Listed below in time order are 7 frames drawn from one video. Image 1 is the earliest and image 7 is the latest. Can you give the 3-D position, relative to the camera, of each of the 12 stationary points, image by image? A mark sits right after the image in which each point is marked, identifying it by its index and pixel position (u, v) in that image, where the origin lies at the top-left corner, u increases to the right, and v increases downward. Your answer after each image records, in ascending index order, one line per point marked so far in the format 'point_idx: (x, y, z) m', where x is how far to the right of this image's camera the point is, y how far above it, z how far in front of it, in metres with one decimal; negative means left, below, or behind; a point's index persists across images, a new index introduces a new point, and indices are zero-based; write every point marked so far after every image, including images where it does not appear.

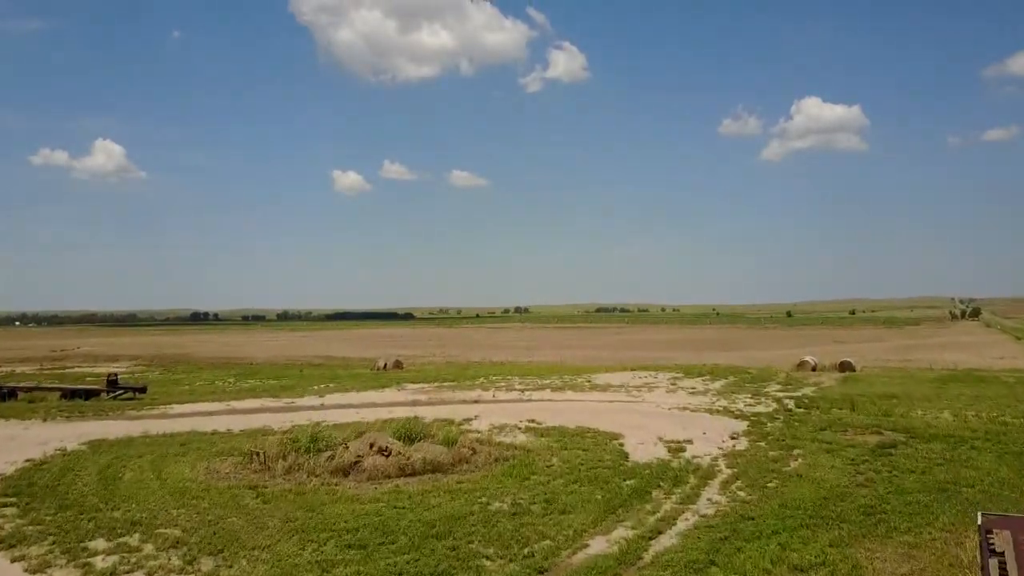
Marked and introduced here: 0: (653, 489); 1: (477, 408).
0: (+1.8, -2.6, +10.8) m
1: (-0.8, -2.9, +19.3) m
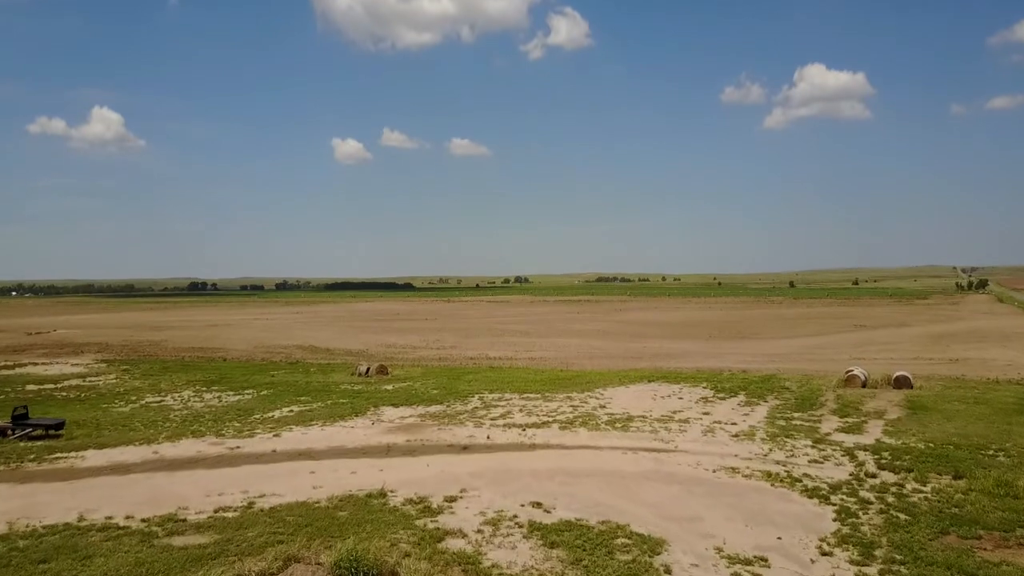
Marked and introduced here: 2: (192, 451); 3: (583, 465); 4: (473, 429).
0: (+1.8, -3.4, +6.4) m
1: (-0.8, -3.3, +15.0) m
2: (-6.8, -3.5, +17.5) m
3: (+1.3, -3.3, +15.3) m
4: (-0.9, -3.3, +19.1) m
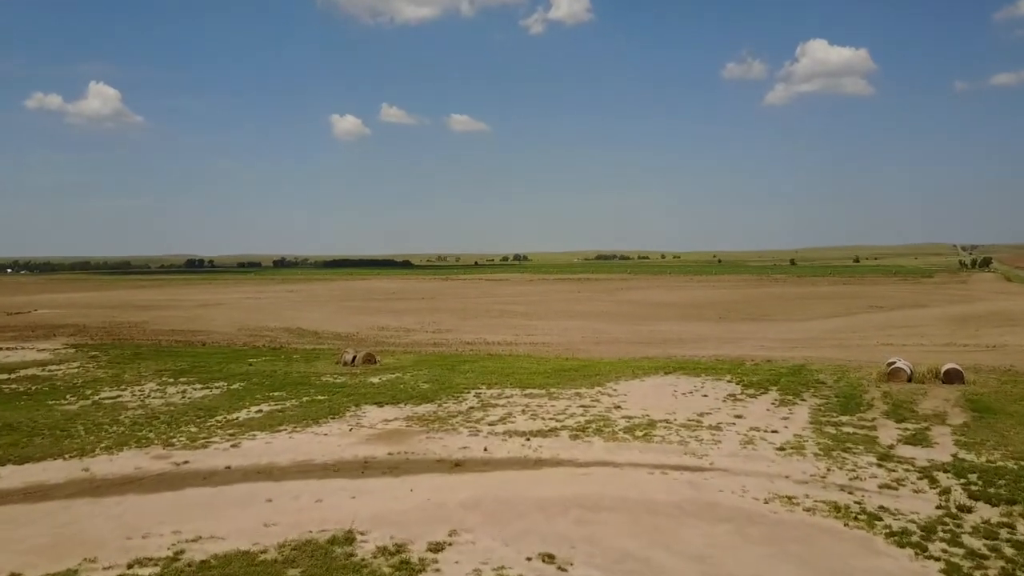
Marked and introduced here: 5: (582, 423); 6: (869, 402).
0: (+1.9, -3.4, +3.6) m
1: (-0.8, -3.1, +12.1) m
2: (-6.8, -3.2, +14.6) m
3: (+1.3, -3.1, +12.4) m
4: (-0.9, -3.0, +16.2) m
5: (+1.5, -2.8, +17.4) m
6: (+8.6, -2.8, +19.8) m
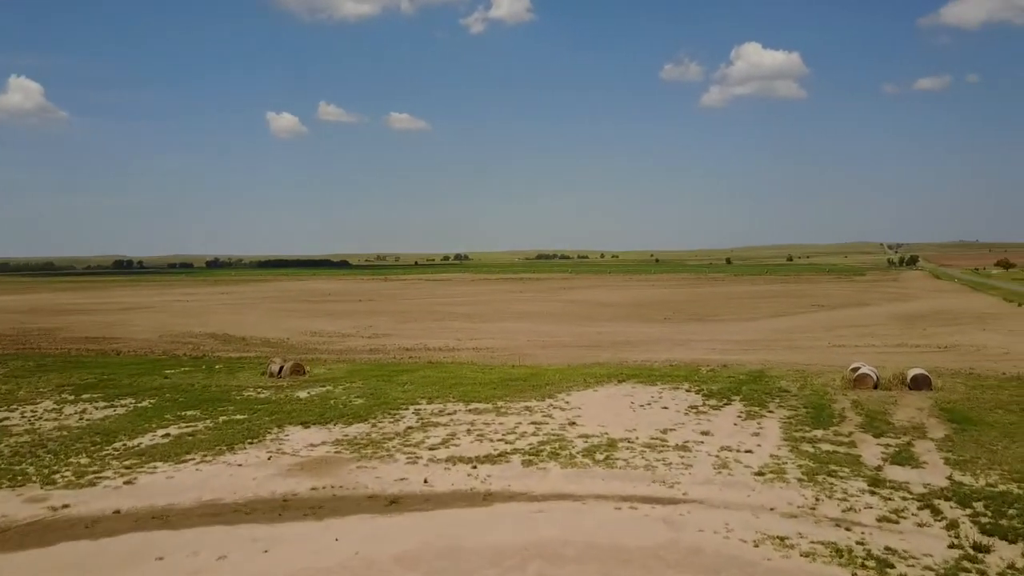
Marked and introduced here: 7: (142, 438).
0: (+1.8, -3.5, +1.7) m
1: (-1.5, -3.2, +10.0) m
2: (-7.6, -3.3, +12.1) m
3: (+0.6, -3.2, +10.5) m
4: (-1.8, -3.1, +14.2) m
5: (+0.4, -2.9, +15.5) m
6: (+7.3, -2.8, +18.4) m
7: (-7.7, -3.1, +17.1) m
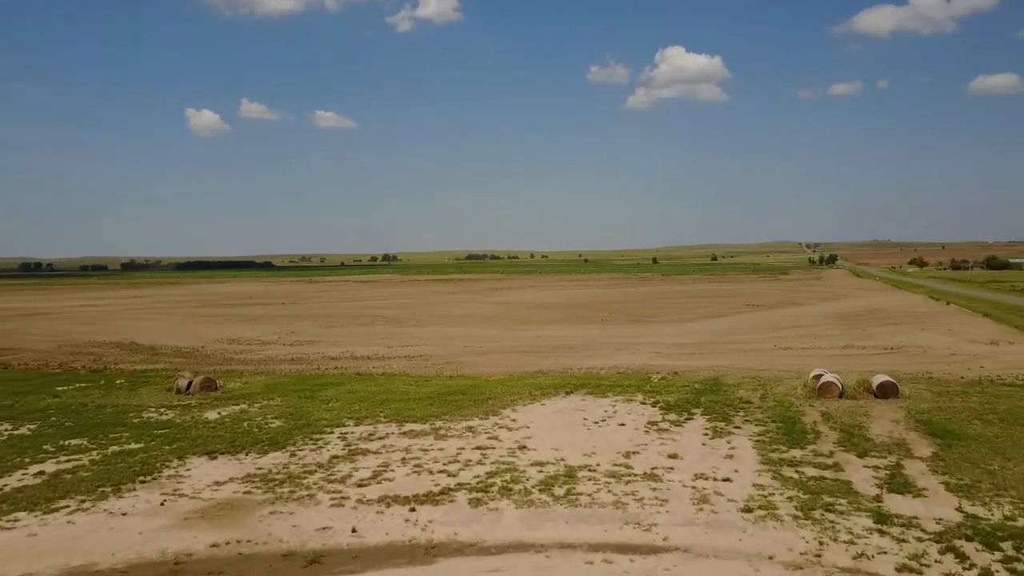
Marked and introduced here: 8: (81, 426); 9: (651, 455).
0: (+2.1, -3.6, -0.3) m
1: (-1.9, -3.3, +7.7) m
2: (-8.2, -3.5, +9.3) m
3: (+0.2, -3.3, +8.4) m
4: (-2.6, -3.2, +11.8) m
5: (-0.5, -3.1, +13.4) m
6: (+6.1, -2.9, +16.8) m
7: (-8.7, -3.3, +14.2) m
8: (-9.9, -3.2, +19.0) m
9: (+2.5, -3.0, +14.8) m
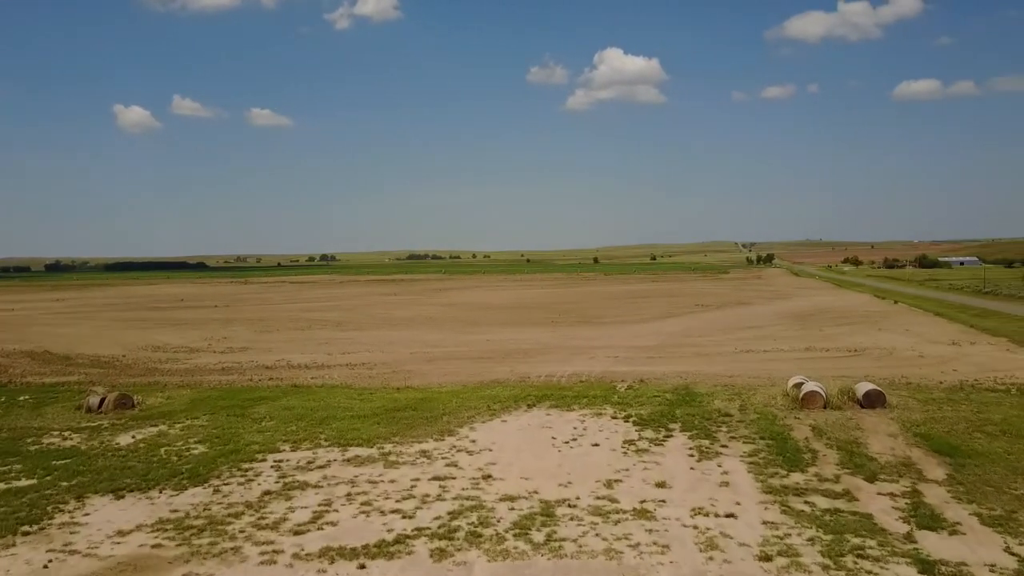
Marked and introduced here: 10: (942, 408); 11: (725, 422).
0: (+2.6, -3.7, -2.2) m
1: (-1.9, -3.4, +5.5) m
2: (-8.3, -3.6, +6.6) m
3: (+0.1, -3.3, +6.3) m
4: (-2.9, -3.3, +9.5) m
5: (-0.9, -3.1, +11.3) m
6: (+5.4, -2.9, +15.2) m
7: (-9.2, -3.4, +11.5) m
8: (-10.7, -3.3, +16.2) m
9: (+2.0, -3.0, +12.9) m
10: (+9.7, -2.7, +18.6) m
11: (+4.5, -2.8, +17.5) m
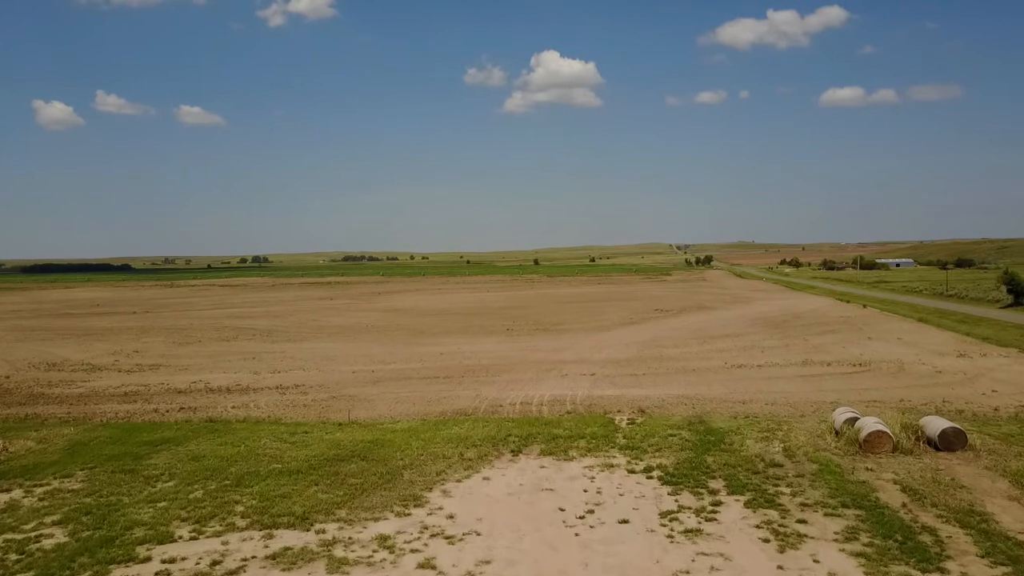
0: (+3.9, -3.9, -6.5) m
1: (-1.2, -3.6, +0.9) m
2: (-7.6, -3.8, +1.5) m
3: (+0.7, -3.5, +1.8) m
4: (-2.5, -3.5, +4.8) m
5: (-0.6, -3.3, +6.7) m
6: (+5.4, -3.1, +11.0) m
7: (-8.9, -3.6, +6.3) m
8: (-10.8, -3.5, +10.9) m
9: (+2.1, -3.3, +8.6) m
10: (+9.4, -2.9, +14.8) m
11: (+4.3, -3.1, +13.3) m
